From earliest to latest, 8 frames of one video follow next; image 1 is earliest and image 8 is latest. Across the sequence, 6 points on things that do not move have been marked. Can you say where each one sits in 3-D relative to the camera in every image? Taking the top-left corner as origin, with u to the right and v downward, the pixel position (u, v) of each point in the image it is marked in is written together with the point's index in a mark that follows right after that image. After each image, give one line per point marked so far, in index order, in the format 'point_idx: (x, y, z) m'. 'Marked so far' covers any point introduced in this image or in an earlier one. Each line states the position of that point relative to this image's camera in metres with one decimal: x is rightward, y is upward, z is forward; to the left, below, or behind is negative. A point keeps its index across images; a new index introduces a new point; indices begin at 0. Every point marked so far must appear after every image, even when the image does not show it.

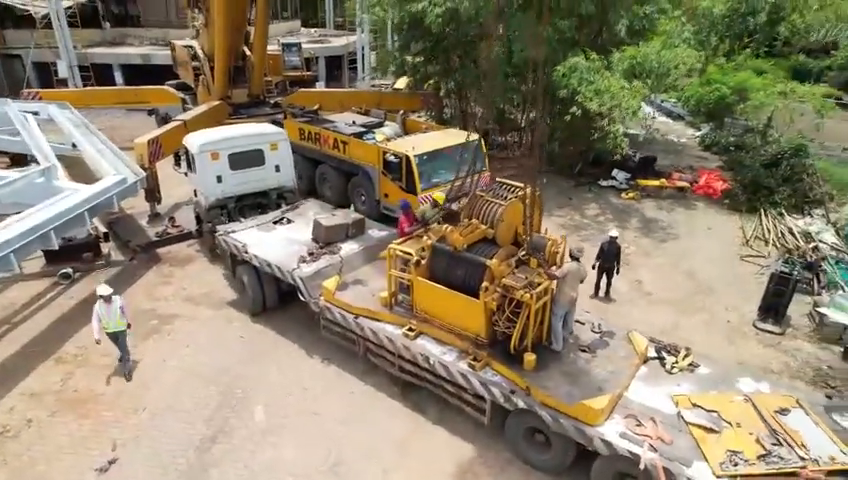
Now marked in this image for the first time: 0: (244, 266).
0: (-3.2, -0.5, +9.6) m
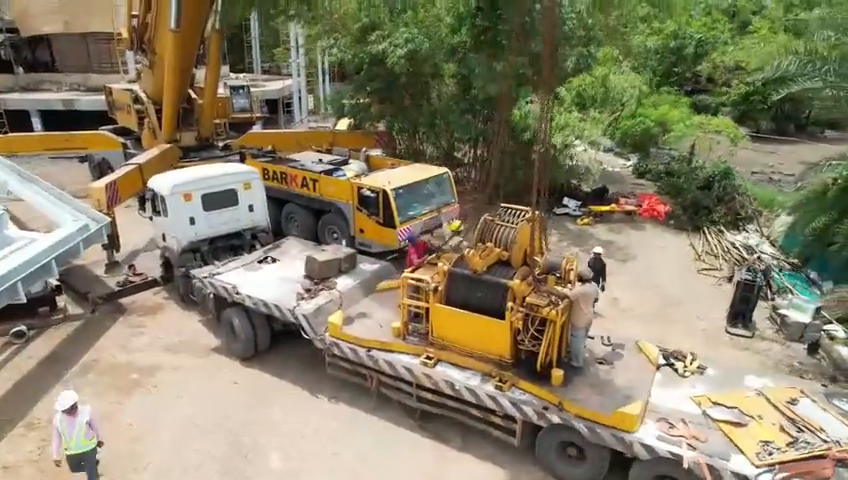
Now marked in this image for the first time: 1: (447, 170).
0: (-3.2, -1.2, +9.1) m
1: (+0.5, +1.7, +13.3) m
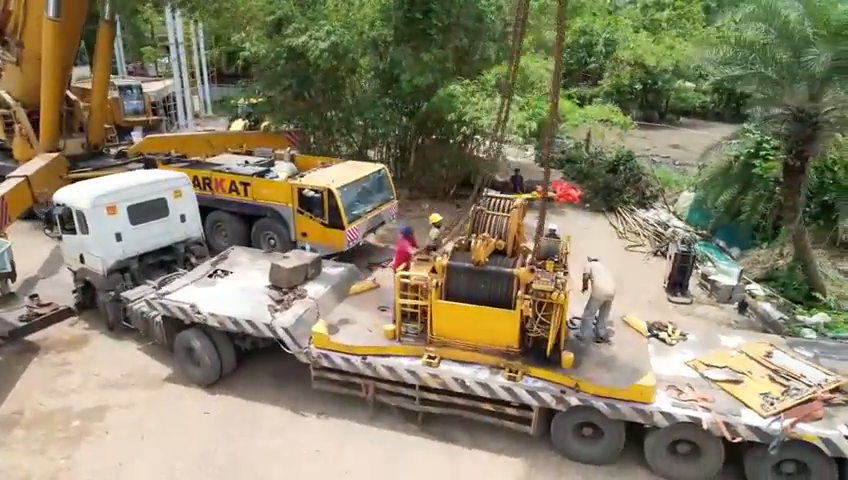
0: (-3.5, -1.4, +8.1) m
1: (-1.0, +1.8, +12.9) m
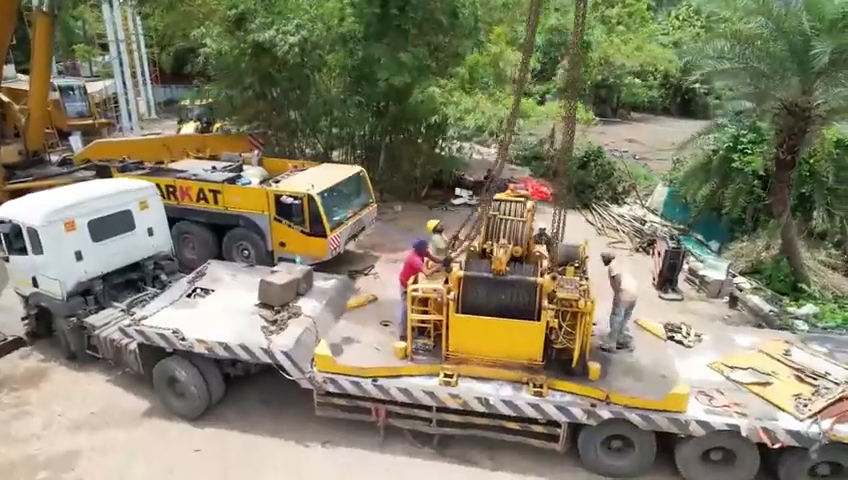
0: (-3.3, -1.6, +7.2) m
1: (-1.4, +1.6, +12.3) m
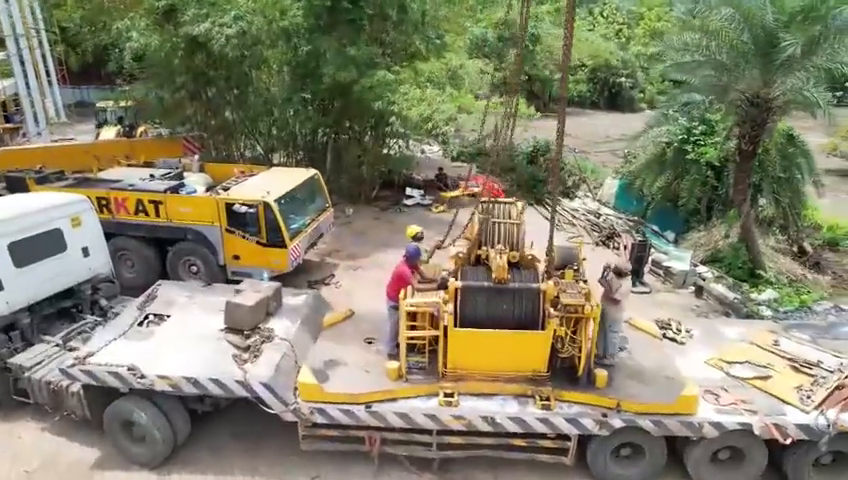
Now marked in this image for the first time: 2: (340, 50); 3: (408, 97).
0: (-3.4, -1.8, +6.3) m
1: (-2.3, +1.5, +11.5) m
2: (-2.1, +4.7, +13.4) m
3: (-0.2, +3.7, +14.1) m
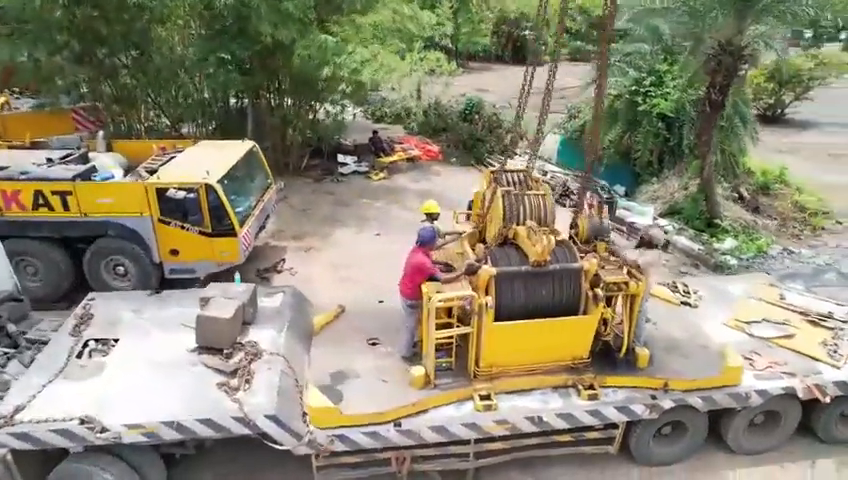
0: (-3.0, -1.9, +4.8) m
1: (-3.1, +1.8, +9.9) m
2: (-3.5, +5.1, +11.5) m
3: (-1.7, +4.3, +12.7) m
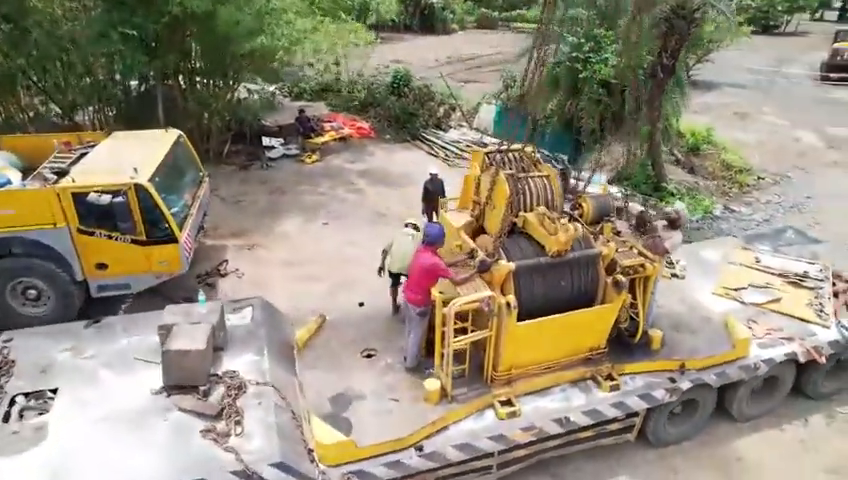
0: (-2.7, -2.2, +3.8) m
1: (-3.9, +1.7, +8.6) m
2: (-4.7, +5.1, +9.9) m
3: (-3.1, +4.5, +11.4) m
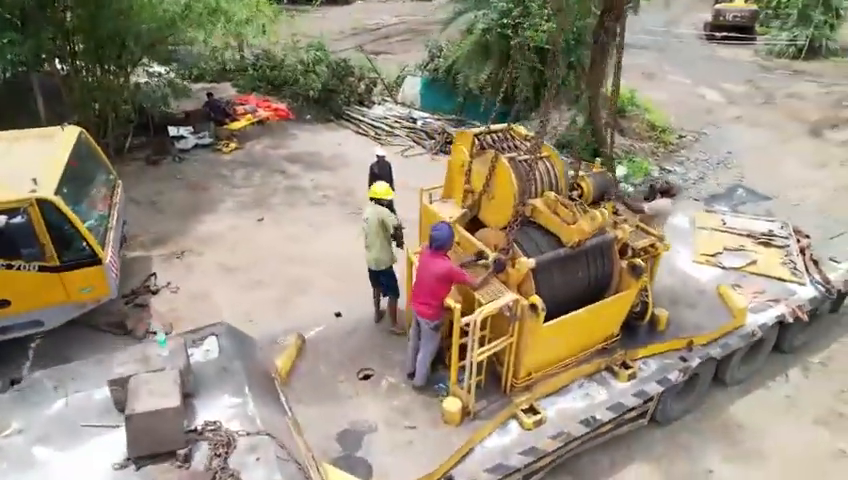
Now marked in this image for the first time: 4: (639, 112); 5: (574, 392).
0: (-2.2, -2.5, +2.9) m
1: (-4.5, +1.5, +7.1) m
2: (-5.9, +4.8, +8.2) m
3: (-4.5, +4.4, +9.9) m
4: (+5.7, +3.4, +14.5) m
5: (+1.3, -1.3, +4.7) m
